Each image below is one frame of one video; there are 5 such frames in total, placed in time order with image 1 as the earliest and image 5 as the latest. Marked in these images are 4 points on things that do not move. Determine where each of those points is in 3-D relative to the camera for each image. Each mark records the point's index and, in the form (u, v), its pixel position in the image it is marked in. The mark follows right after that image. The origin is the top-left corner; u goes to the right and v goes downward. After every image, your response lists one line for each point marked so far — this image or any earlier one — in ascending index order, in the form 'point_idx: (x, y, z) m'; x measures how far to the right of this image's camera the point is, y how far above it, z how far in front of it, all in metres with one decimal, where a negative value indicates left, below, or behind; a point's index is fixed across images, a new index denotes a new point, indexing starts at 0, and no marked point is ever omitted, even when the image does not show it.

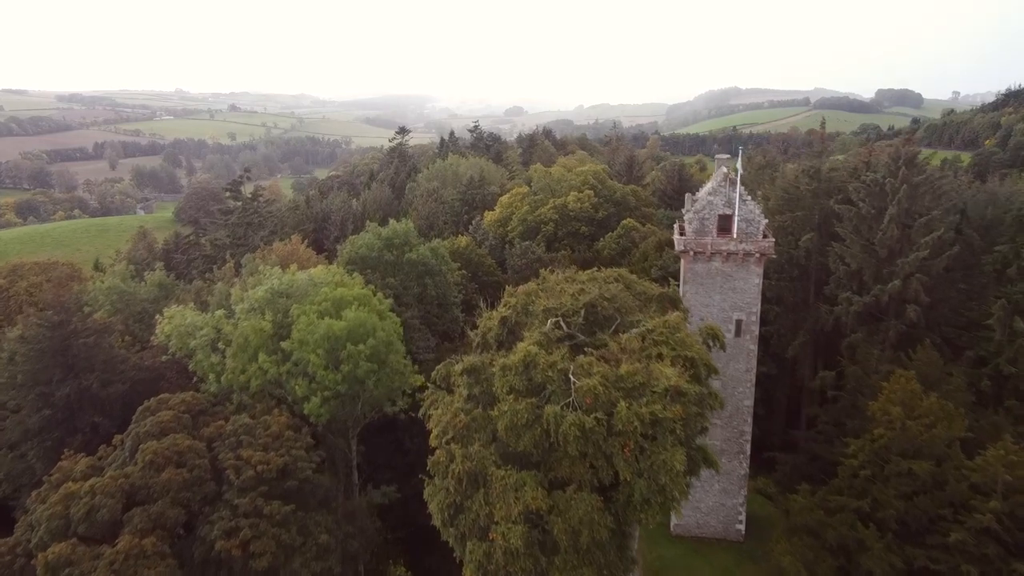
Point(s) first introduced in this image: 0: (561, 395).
0: (+1.1, -2.5, +19.5) m
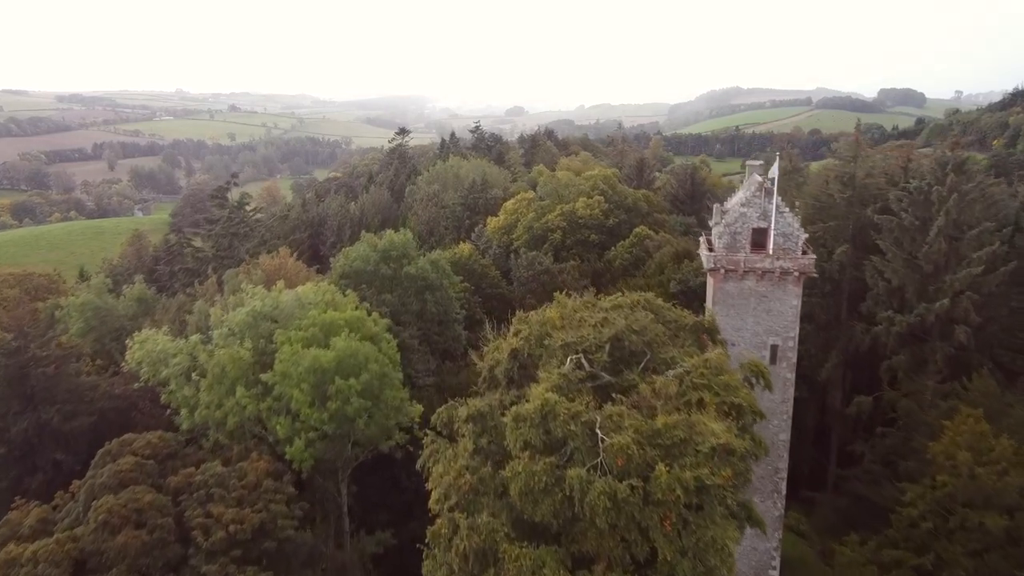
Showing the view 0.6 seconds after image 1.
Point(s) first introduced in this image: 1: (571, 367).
0: (+1.4, -3.2, +16.3) m
1: (+1.3, -1.7, +18.8) m
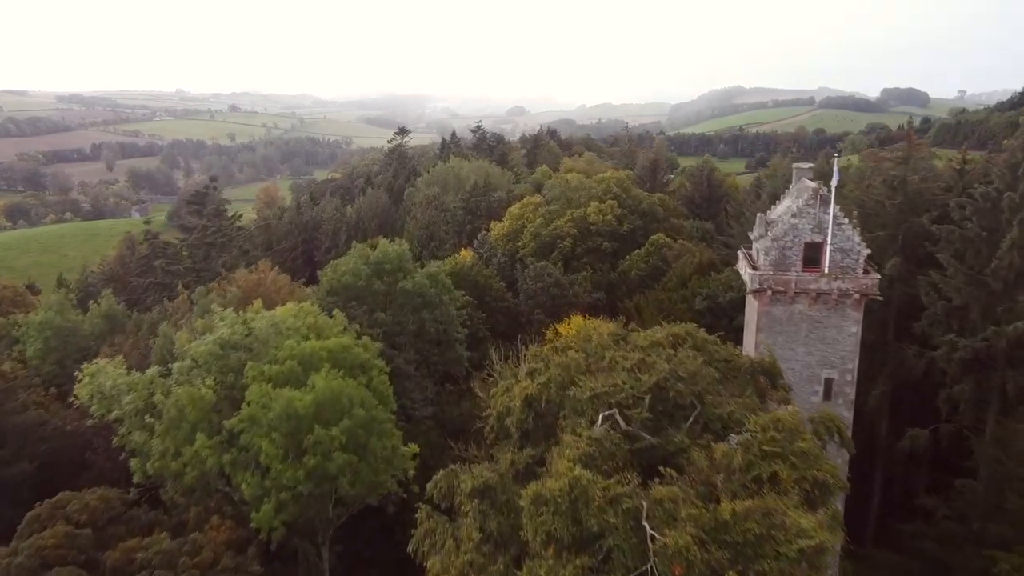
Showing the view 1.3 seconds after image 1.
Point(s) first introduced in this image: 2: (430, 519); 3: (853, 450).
0: (+1.7, -3.8, +12.3) m
1: (+1.6, -2.4, +14.8) m
2: (-1.5, -4.2, +15.7) m
3: (+6.8, -3.2, +17.2) m
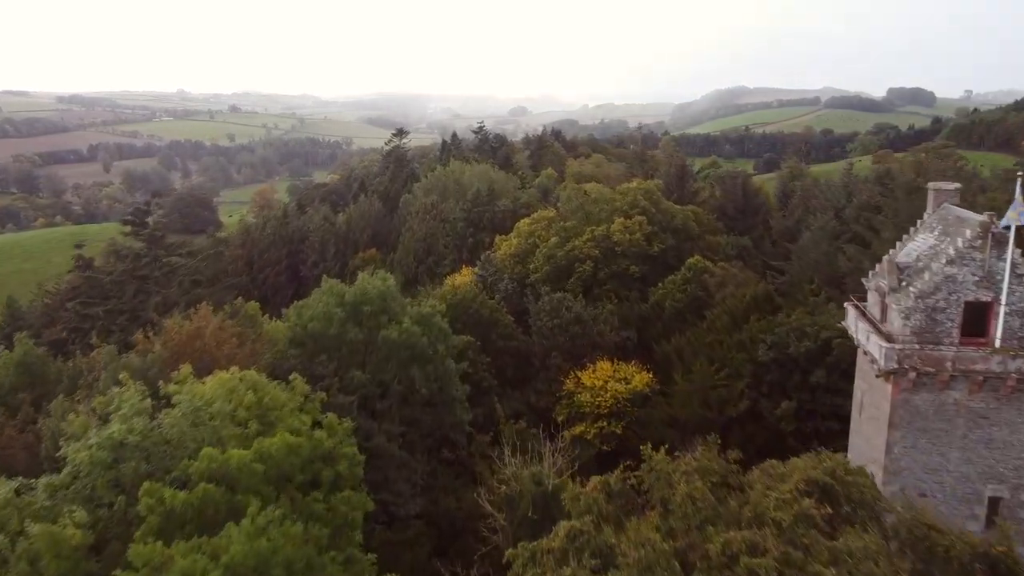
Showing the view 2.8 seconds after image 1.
0: (+2.1, -5.3, +4.8) m
1: (+2.0, -3.9, +7.3) m
2: (-1.1, -5.7, +8.2) m
3: (+7.3, -4.7, +9.7) m
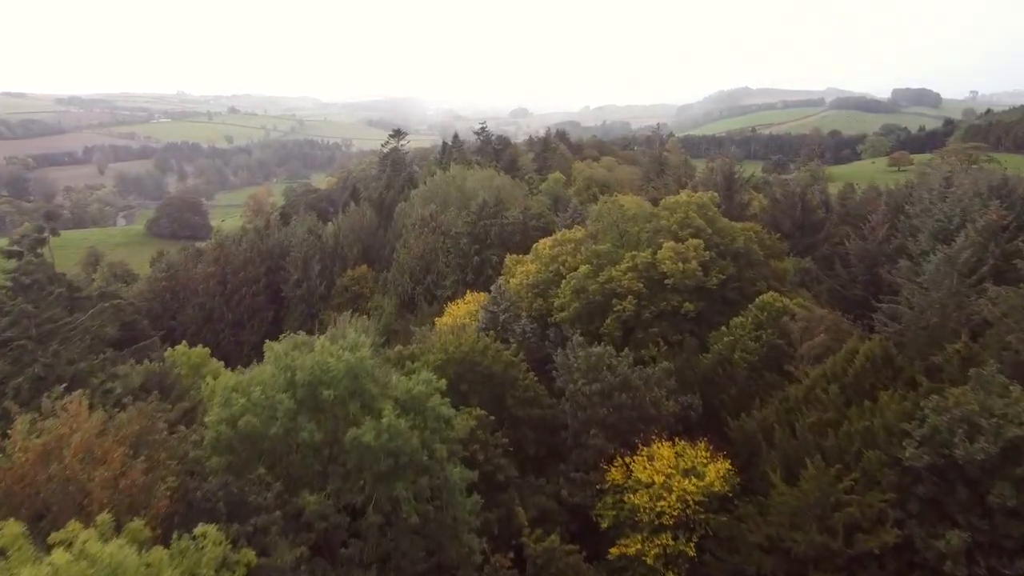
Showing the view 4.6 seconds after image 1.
0: (+2.8, -6.9, -3.9) m
1: (+2.7, -5.4, -1.4) m
2: (-0.4, -7.3, -0.6) m
3: (+8.0, -6.3, +1.0) m
